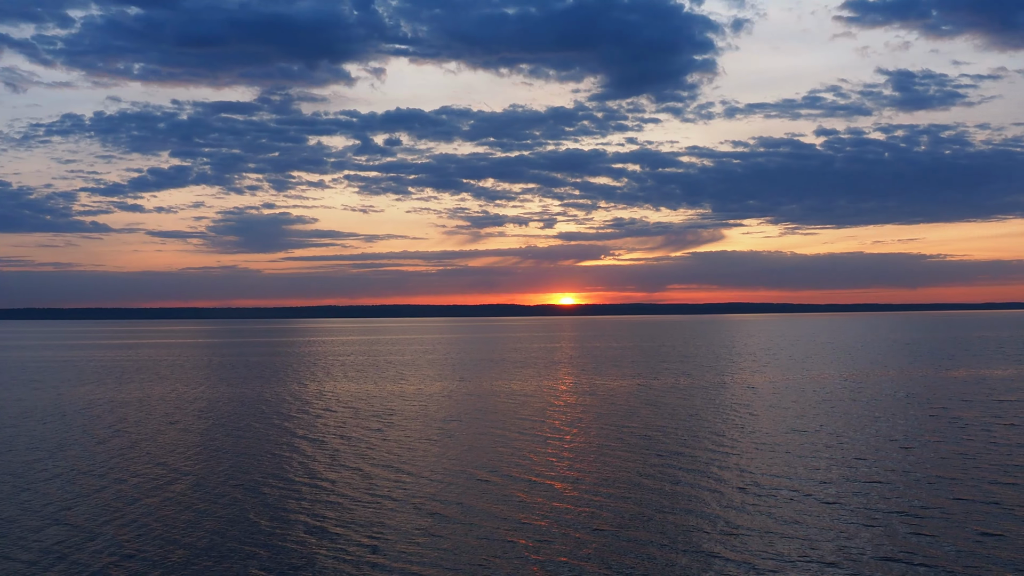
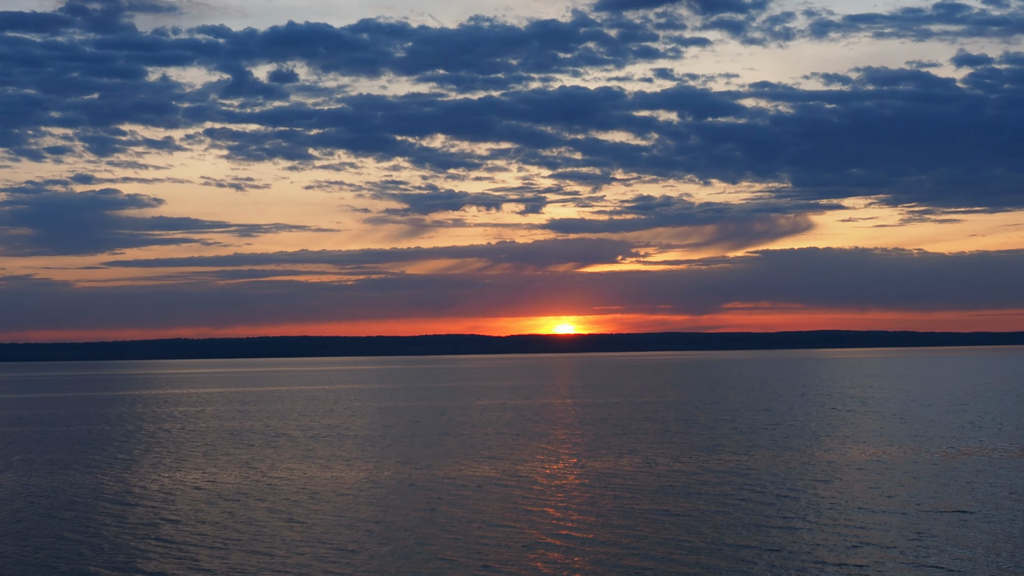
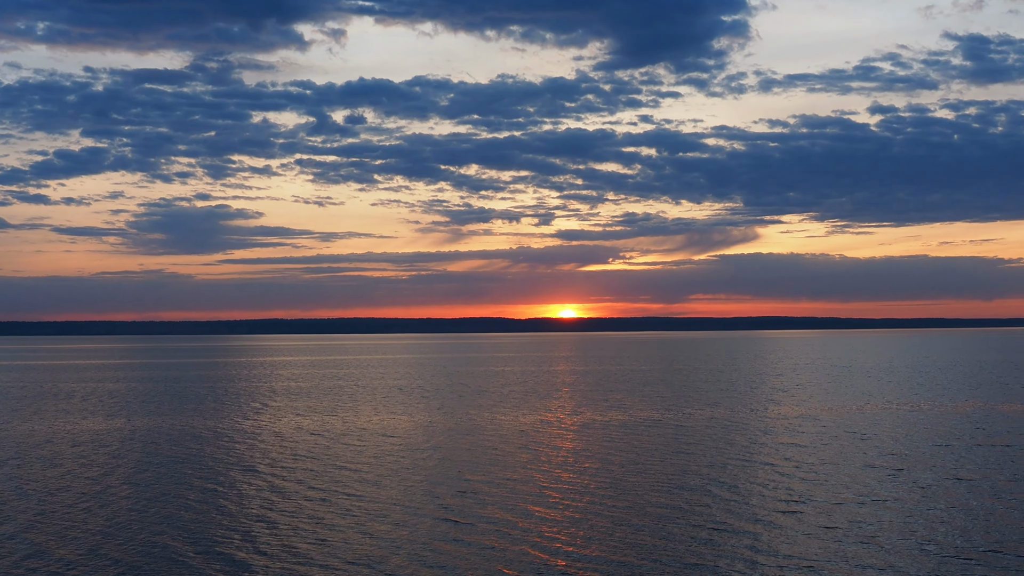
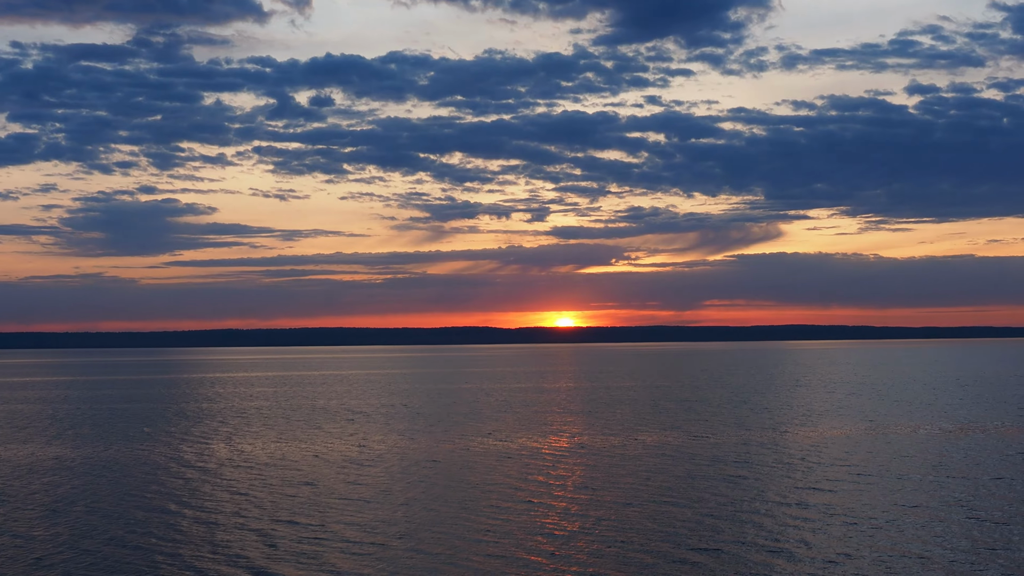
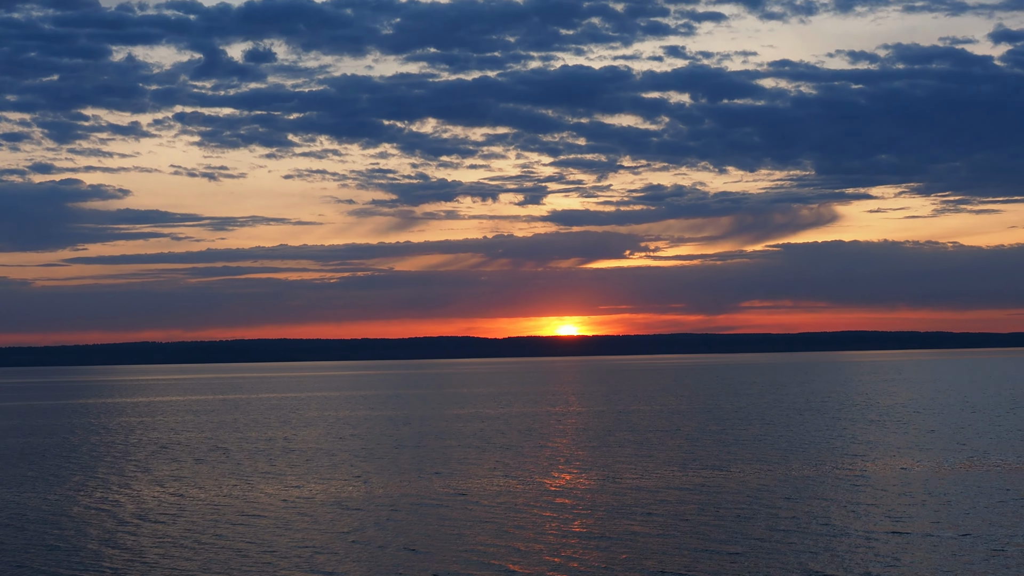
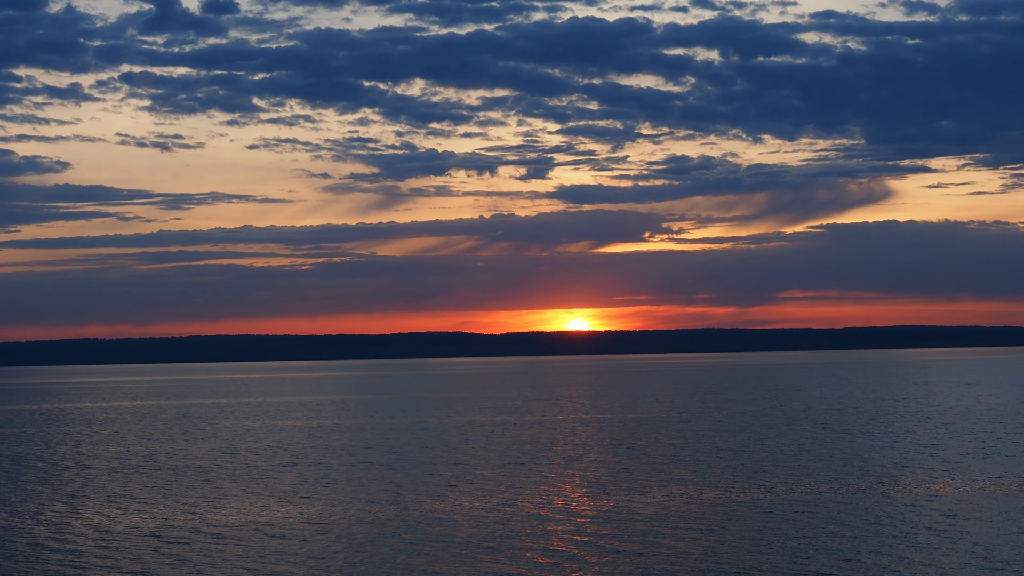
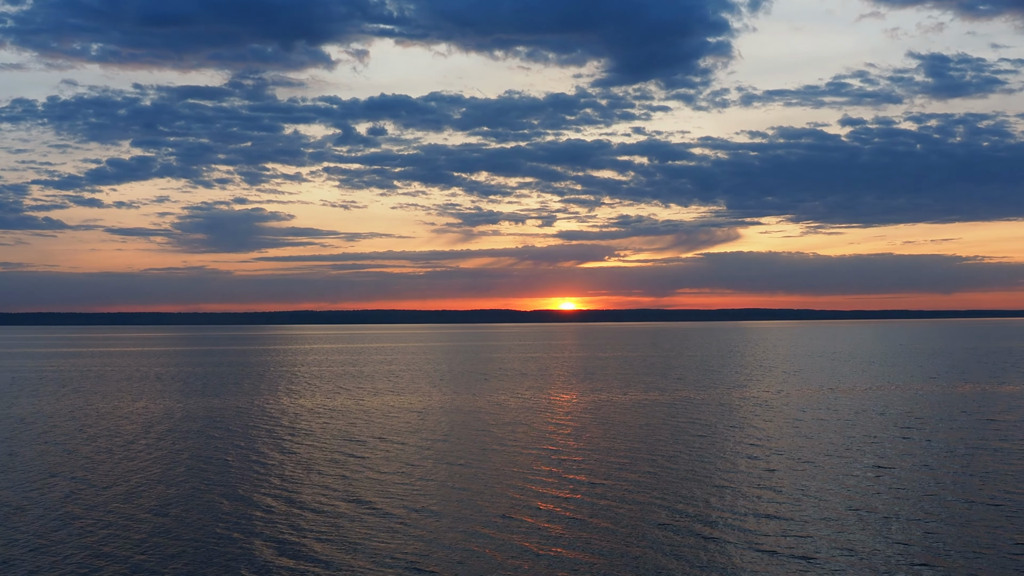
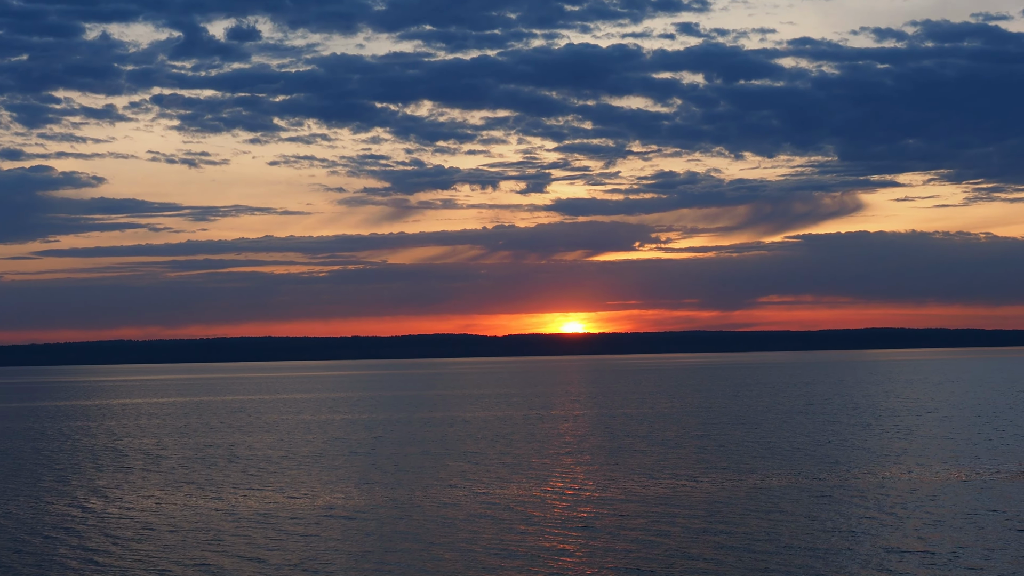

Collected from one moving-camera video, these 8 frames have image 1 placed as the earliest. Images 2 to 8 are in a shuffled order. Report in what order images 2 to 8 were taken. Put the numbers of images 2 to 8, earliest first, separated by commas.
7, 3, 4, 2, 5, 8, 6
